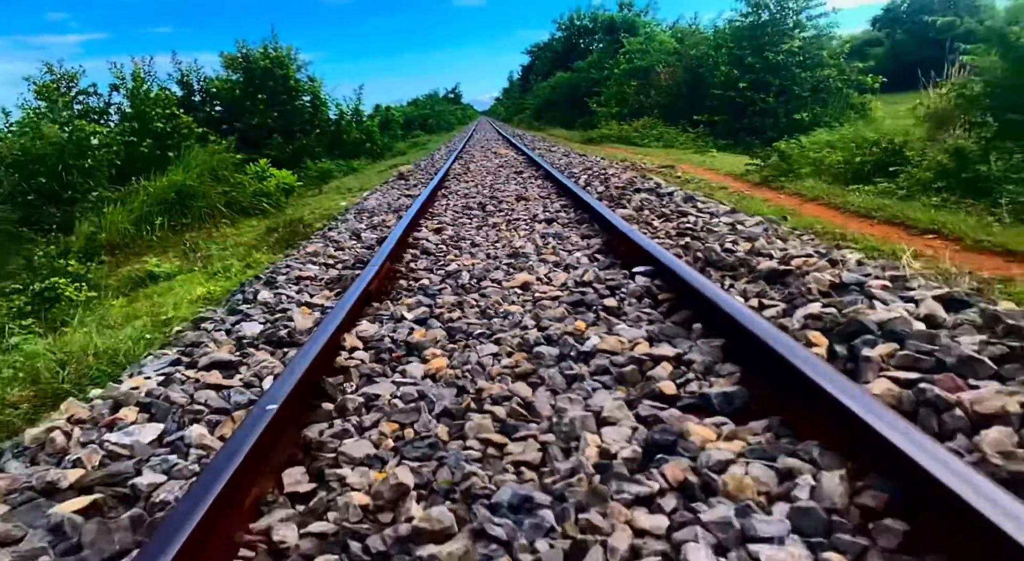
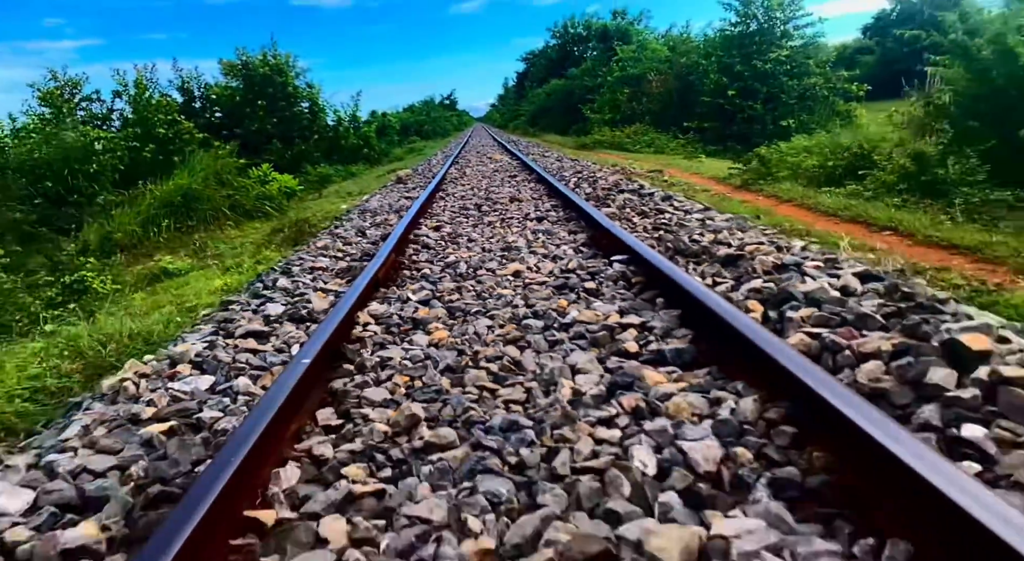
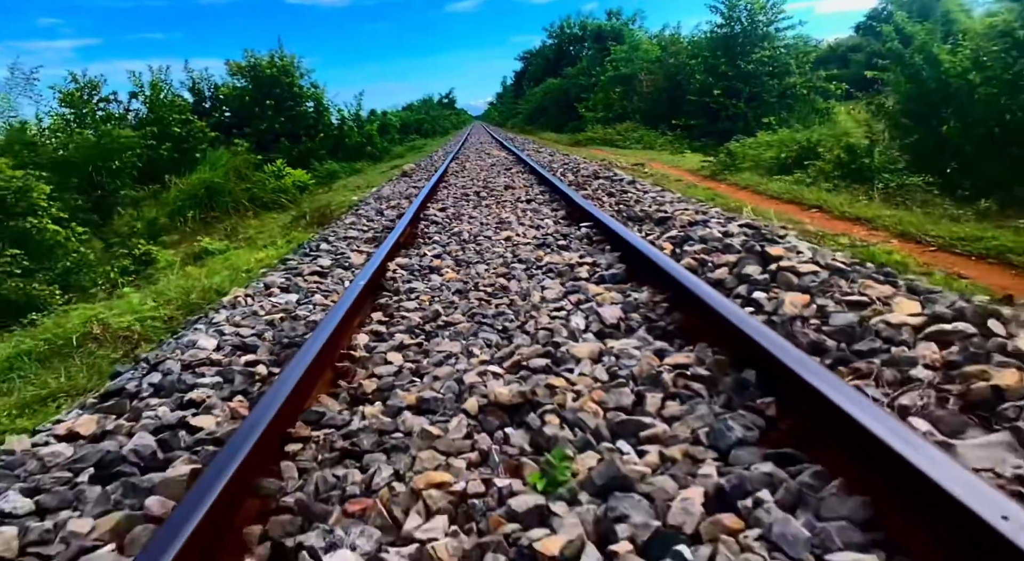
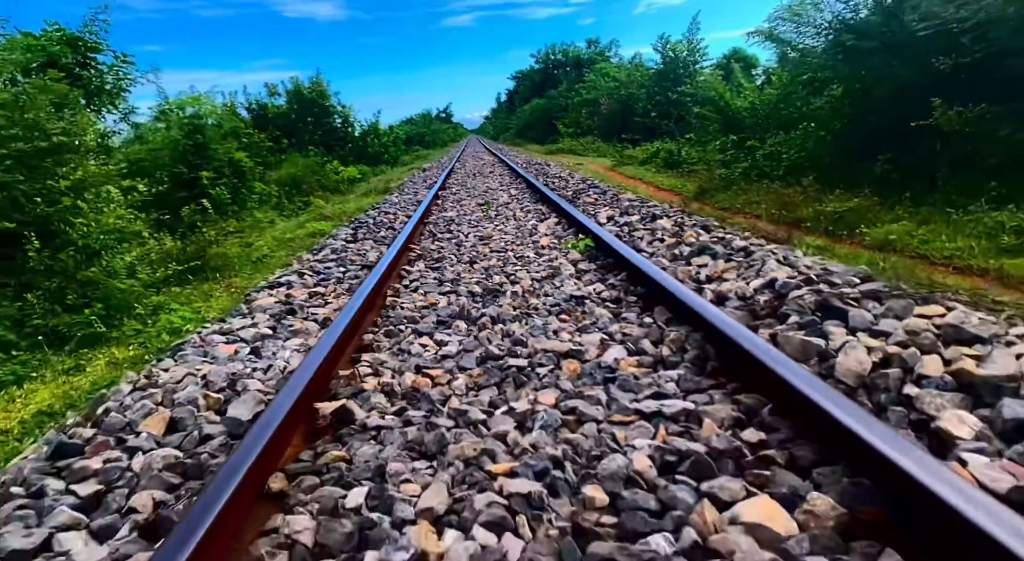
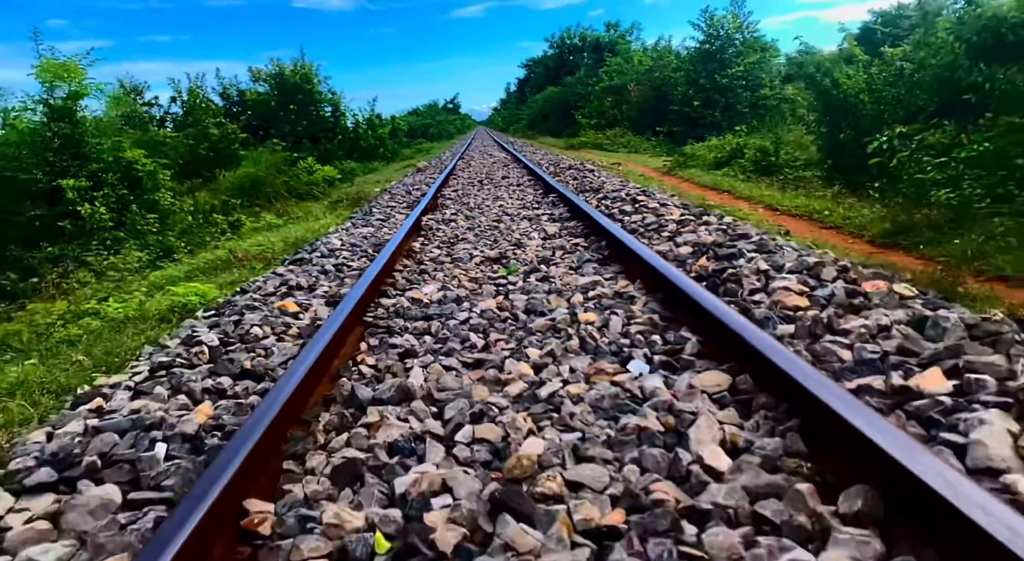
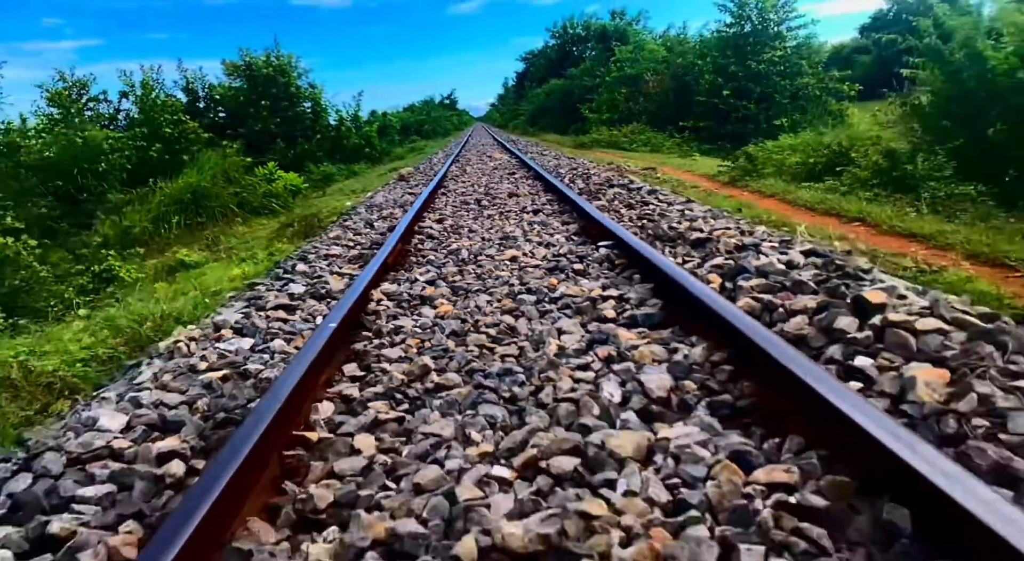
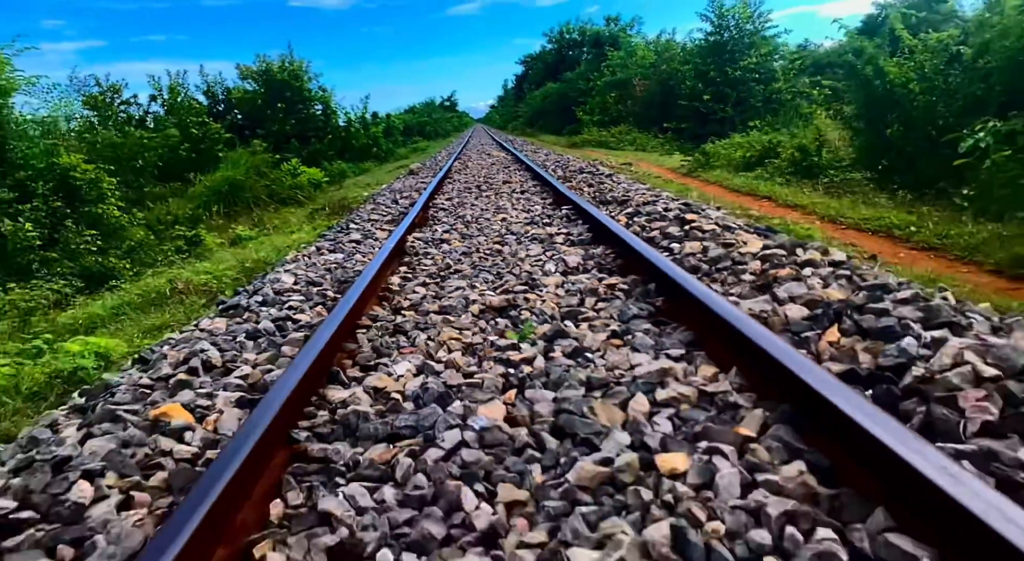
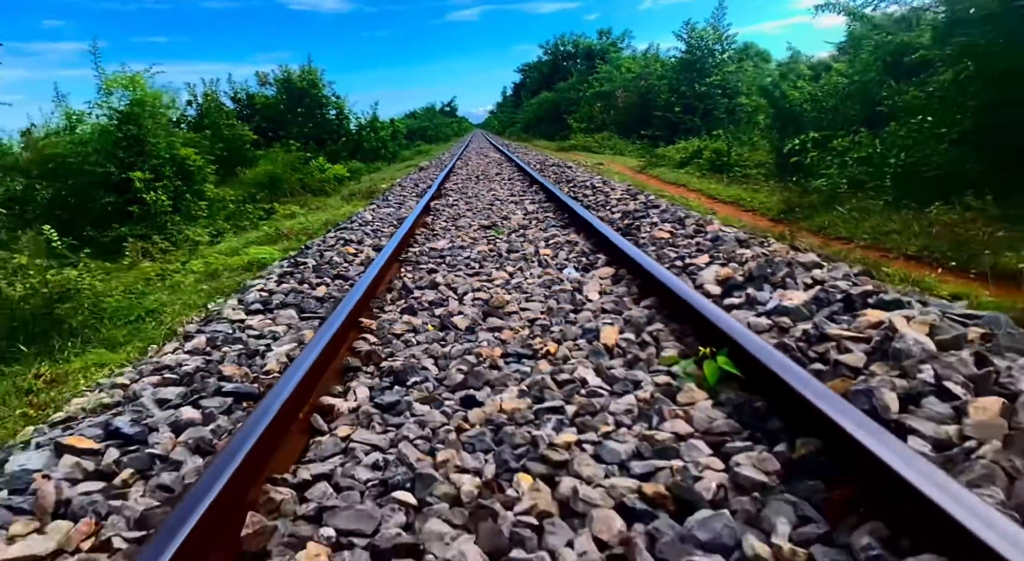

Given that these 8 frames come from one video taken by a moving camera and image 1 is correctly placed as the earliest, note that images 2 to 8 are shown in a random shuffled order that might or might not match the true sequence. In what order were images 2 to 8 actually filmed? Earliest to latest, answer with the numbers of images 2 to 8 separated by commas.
2, 6, 3, 7, 5, 8, 4
